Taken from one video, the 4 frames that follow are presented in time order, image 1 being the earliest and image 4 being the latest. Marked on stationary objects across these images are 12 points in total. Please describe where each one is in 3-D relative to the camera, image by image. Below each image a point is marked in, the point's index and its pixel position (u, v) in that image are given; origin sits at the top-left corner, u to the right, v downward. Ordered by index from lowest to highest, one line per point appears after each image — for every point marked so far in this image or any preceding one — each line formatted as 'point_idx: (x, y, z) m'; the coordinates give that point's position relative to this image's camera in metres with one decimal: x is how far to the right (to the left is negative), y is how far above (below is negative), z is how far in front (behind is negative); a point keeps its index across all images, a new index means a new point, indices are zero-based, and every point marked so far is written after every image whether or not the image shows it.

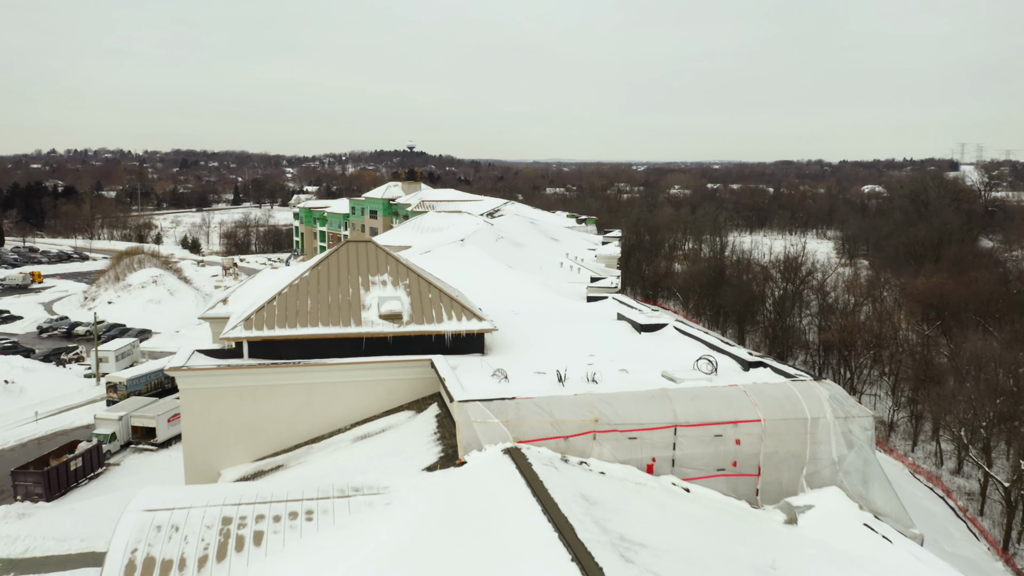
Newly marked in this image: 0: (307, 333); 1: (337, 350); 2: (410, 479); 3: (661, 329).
0: (-3.6, -0.8, +11.5) m
1: (-3.1, -1.1, +11.7) m
2: (-1.4, -2.5, +8.7) m
3: (+3.1, -0.8, +13.5) m
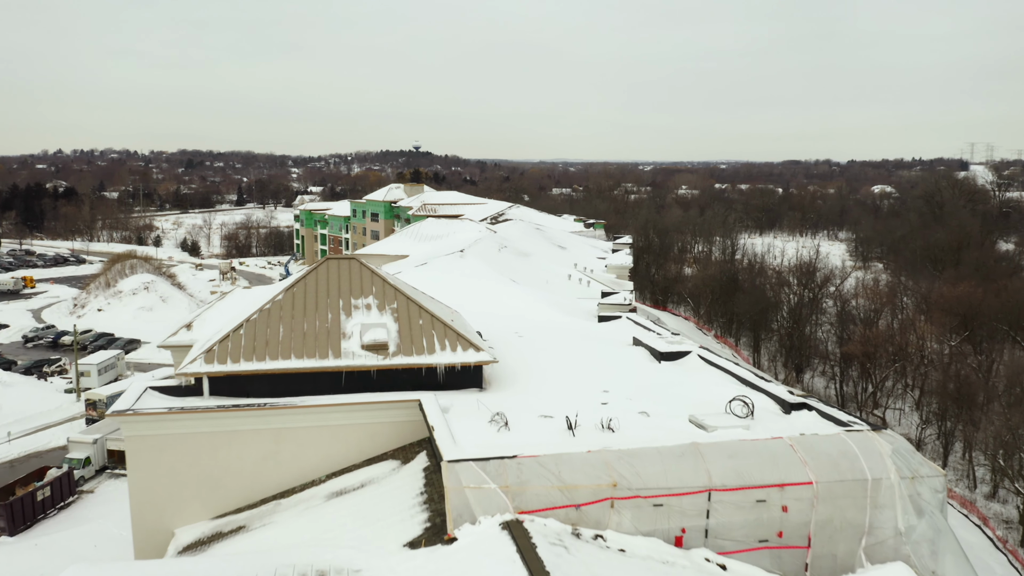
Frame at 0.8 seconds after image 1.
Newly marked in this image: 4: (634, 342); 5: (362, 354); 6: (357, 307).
0: (-3.6, -1.2, +10.0) m
1: (-3.1, -1.5, +10.2) m
2: (-1.4, -2.9, +7.2) m
3: (+3.1, -1.3, +11.9) m
4: (+2.4, -1.1, +13.0) m
5: (-2.4, -1.0, +10.3) m
6: (-2.6, -0.3, +10.9) m
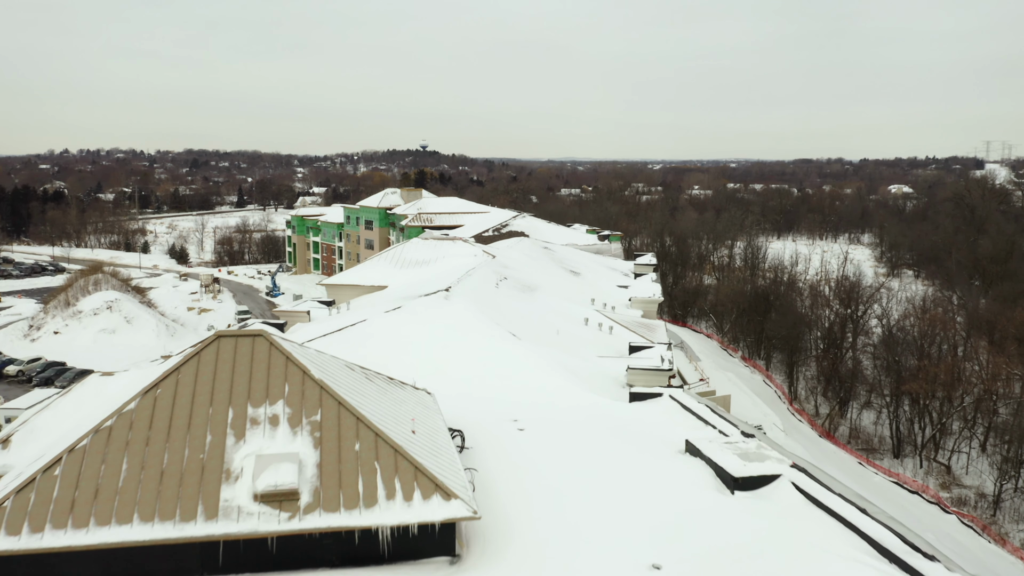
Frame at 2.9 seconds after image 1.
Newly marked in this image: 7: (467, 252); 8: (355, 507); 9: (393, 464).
0: (-3.7, -2.3, +5.9) m
1: (-3.2, -2.6, +6.1) m
2: (-1.5, -4.0, +3.1) m
3: (+3.1, -2.3, +7.7) m
4: (+2.4, -2.1, +8.8) m
5: (-2.4, -2.1, +6.2) m
6: (-2.7, -1.4, +6.9) m
7: (-1.3, +1.0, +19.0) m
8: (-1.5, -2.1, +6.3) m
9: (-1.2, -1.8, +6.7) m
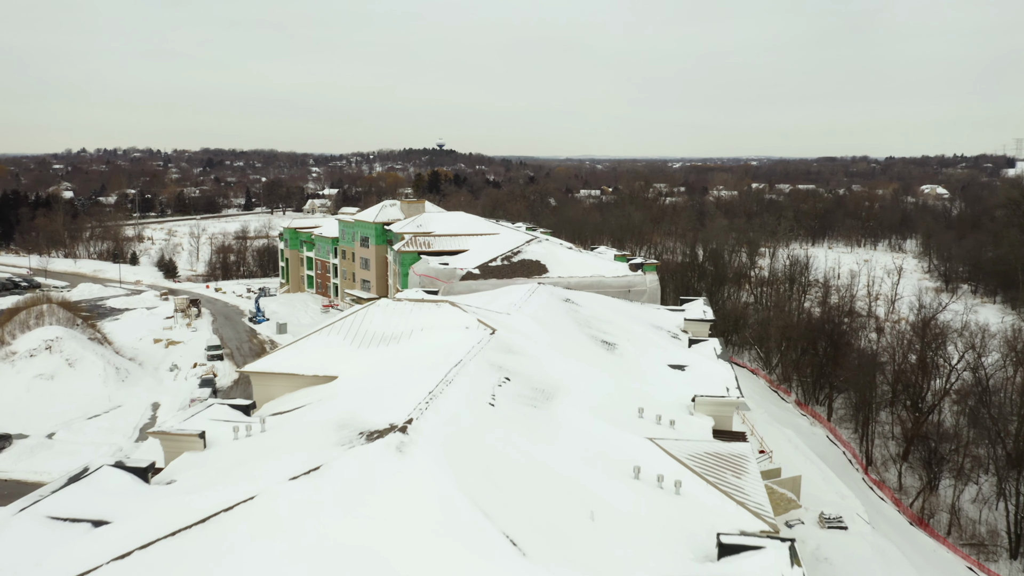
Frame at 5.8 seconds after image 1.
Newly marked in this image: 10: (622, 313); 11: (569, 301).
0: (-3.9, -4.0, +0.3) m
1: (-3.4, -4.4, +0.5) m
2: (-1.8, -5.8, -2.6) m
3: (+2.9, -4.1, +2.0) m
4: (+2.2, -3.9, +3.1) m
5: (-2.6, -3.9, +0.6) m
6: (-2.8, -3.1, +1.3) m
7: (-1.1, -0.7, +13.3) m
8: (-1.7, -3.9, +0.7) m
9: (-1.4, -3.6, +1.1) m
10: (+3.1, -0.7, +17.7) m
11: (+1.5, -0.3, +17.5) m
